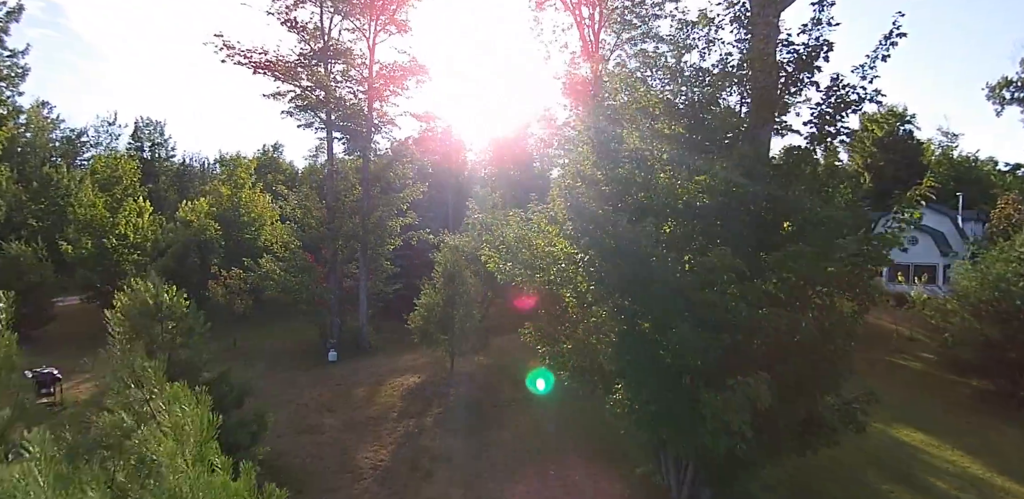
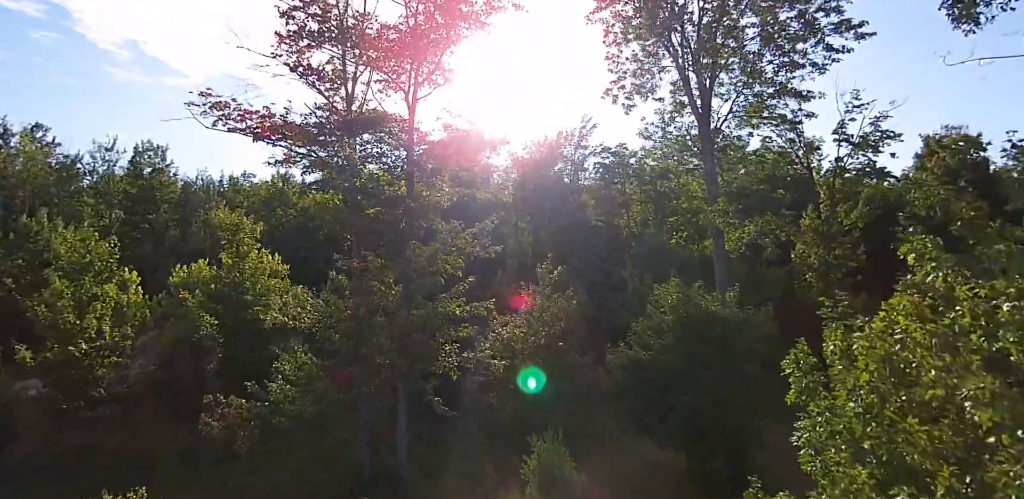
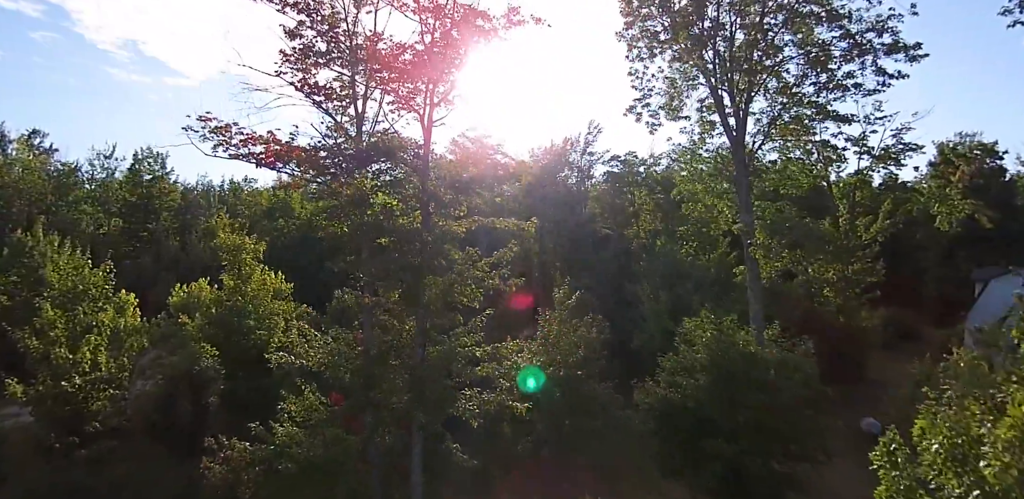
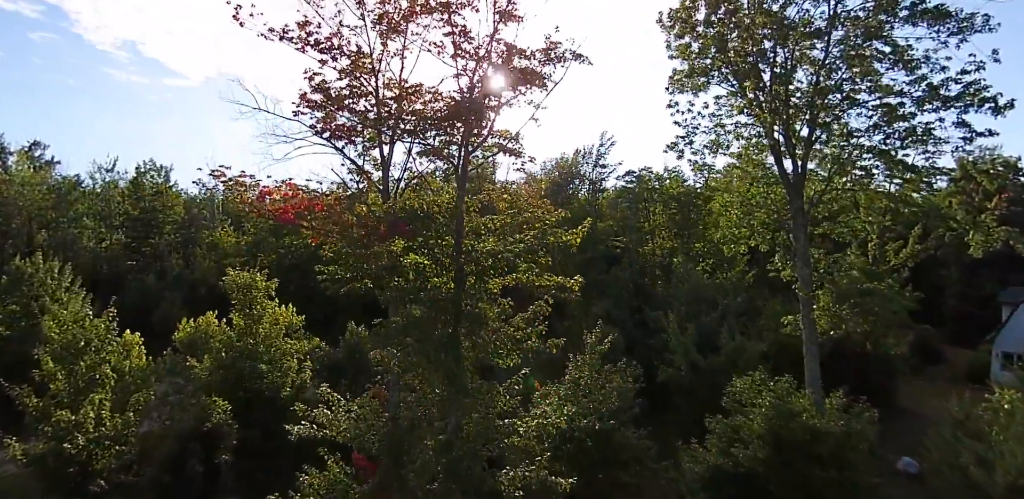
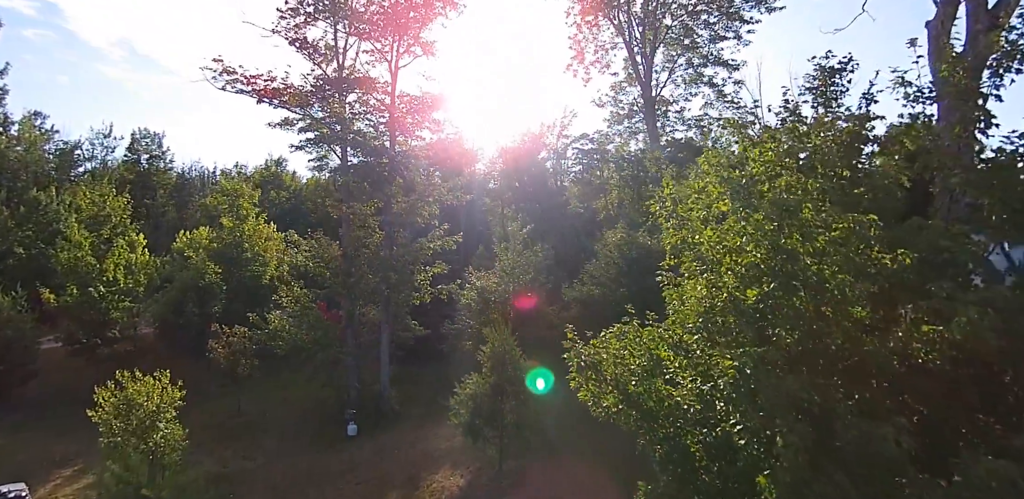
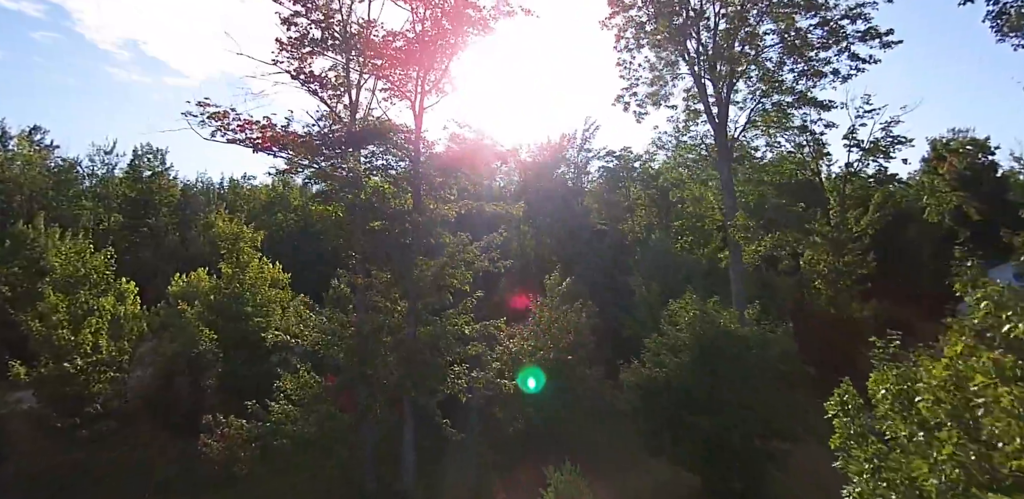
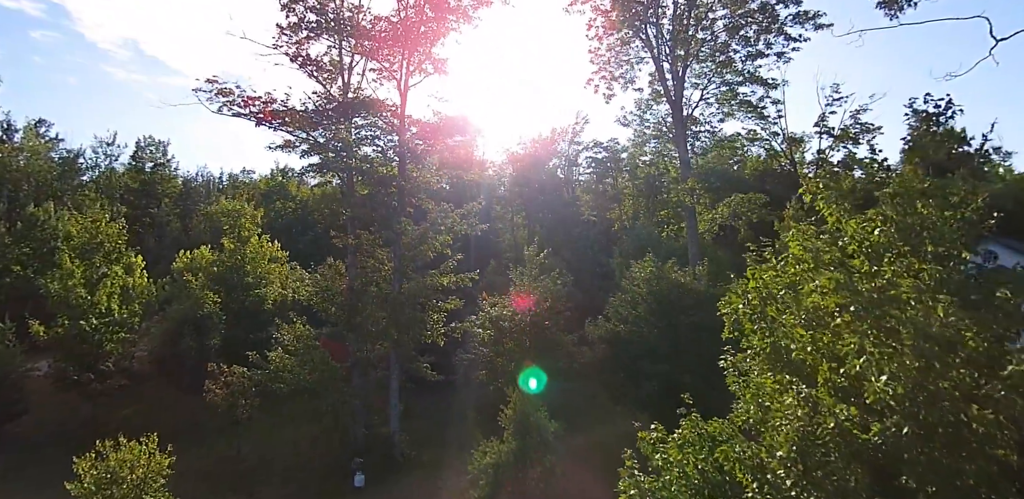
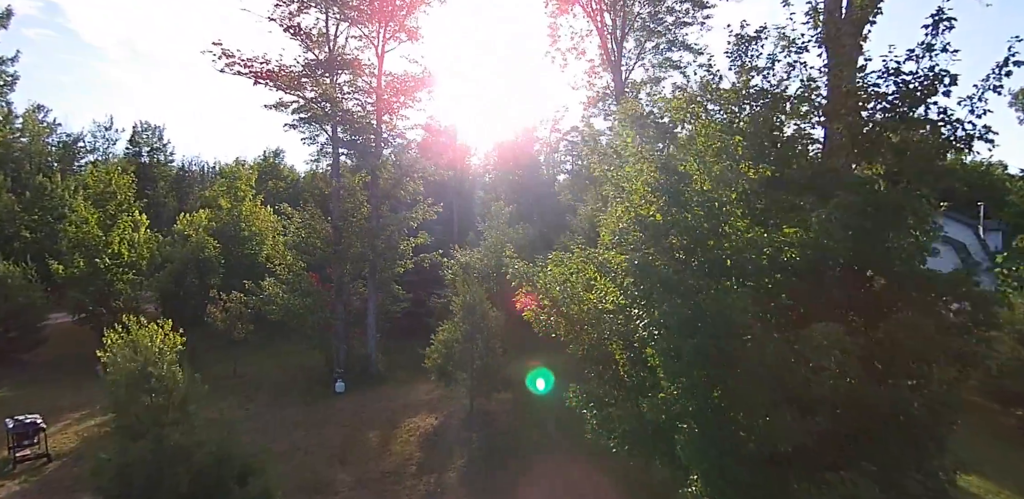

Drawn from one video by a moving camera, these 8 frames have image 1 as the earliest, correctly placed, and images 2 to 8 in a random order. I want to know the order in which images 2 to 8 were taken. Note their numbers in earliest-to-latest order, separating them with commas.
8, 5, 7, 2, 6, 3, 4
